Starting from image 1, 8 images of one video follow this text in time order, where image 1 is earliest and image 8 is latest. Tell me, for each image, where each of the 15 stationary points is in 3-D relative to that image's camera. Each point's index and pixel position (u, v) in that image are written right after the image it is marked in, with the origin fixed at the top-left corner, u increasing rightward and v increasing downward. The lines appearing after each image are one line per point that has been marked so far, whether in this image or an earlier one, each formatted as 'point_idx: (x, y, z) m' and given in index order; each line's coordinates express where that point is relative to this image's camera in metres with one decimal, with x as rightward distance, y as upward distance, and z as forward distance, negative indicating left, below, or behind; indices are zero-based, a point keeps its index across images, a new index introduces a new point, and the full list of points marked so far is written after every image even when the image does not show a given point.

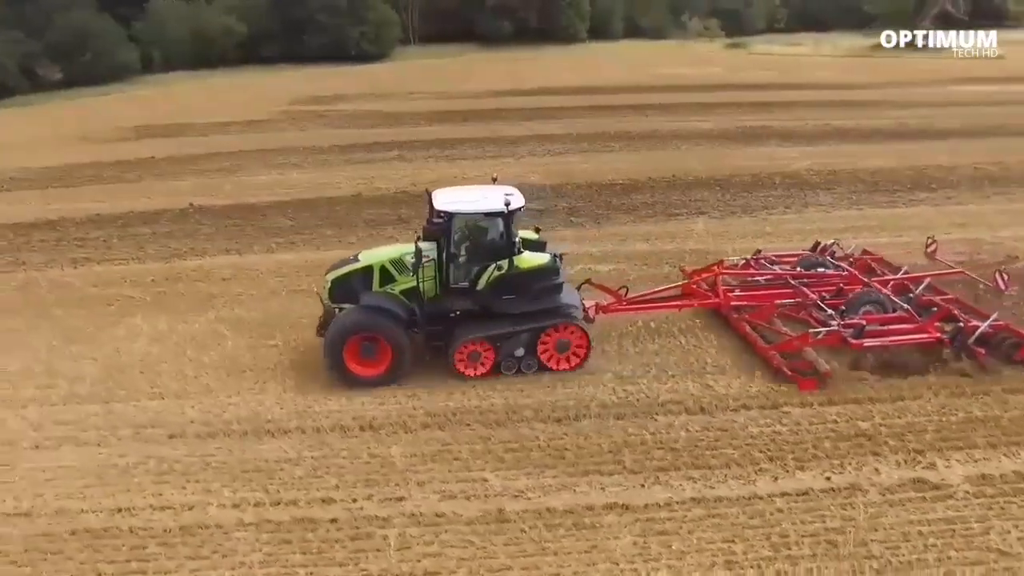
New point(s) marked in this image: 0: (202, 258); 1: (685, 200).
0: (-6.1, +0.6, +14.7) m
1: (+4.0, +2.2, +17.5) m
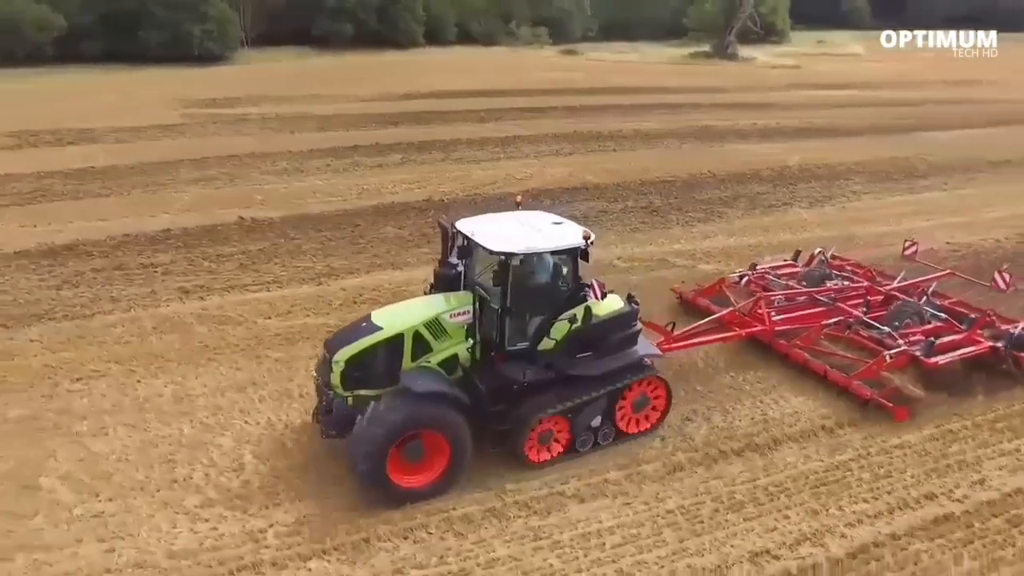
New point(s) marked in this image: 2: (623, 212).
0: (-2.4, +0.2, +12.5) m
1: (+6.0, +2.5, +18.5) m
2: (+2.4, +1.6, +16.1) m
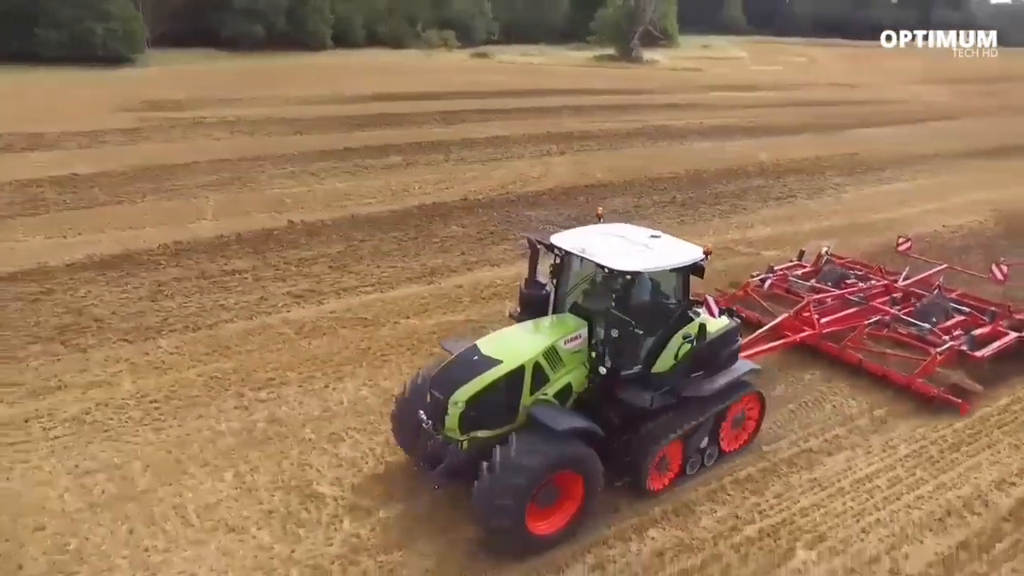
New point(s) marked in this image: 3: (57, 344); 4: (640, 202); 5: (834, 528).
0: (-0.7, +0.3, +12.6) m
1: (+6.4, +2.9, +19.9) m
2: (+3.4, +1.8, +17.0) m
3: (-6.0, -0.7, +9.4) m
4: (+3.0, +2.0, +17.3) m
5: (+3.0, -2.2, +6.5) m
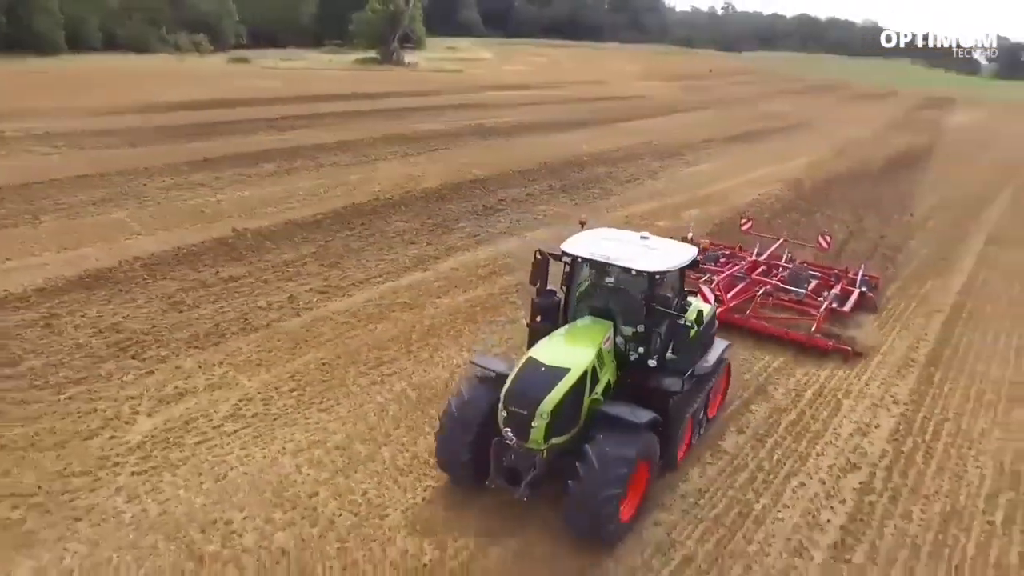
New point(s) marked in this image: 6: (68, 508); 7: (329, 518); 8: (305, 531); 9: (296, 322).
0: (-1.2, +0.6, +14.0) m
1: (+2.5, +3.8, +23.4) m
2: (+0.8, +2.5, +19.6) m
3: (-4.9, -0.9, +9.3) m
4: (+0.4, +2.6, +19.7) m
5: (+4.6, -1.3, +9.7) m
6: (-4.1, -2.0, +6.6) m
7: (-1.7, -2.2, +6.7) m
8: (-1.8, -2.2, +6.6) m
9: (-3.1, -0.5, +10.8) m
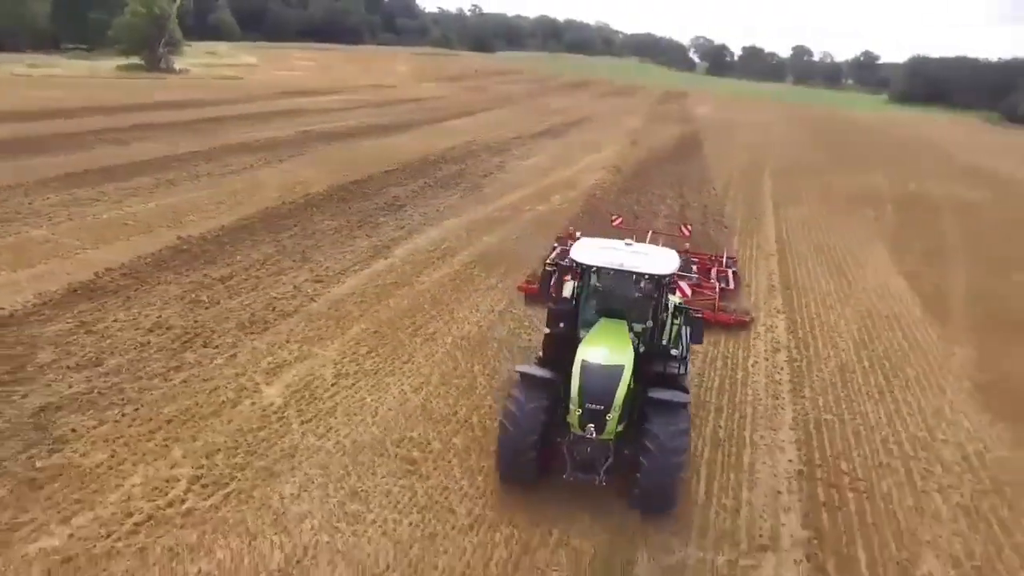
0: (-2.6, +0.9, +16.0) m
1: (-2.3, +4.3, +26.0) m
2: (-2.6, +2.9, +21.9) m
3: (-4.4, -0.9, +10.3) m
4: (-3.1, +3.0, +21.9) m
5: (+4.4, -0.3, +13.8) m
6: (-2.6, -1.8, +8.1) m
7: (-0.4, -1.7, +8.9) m
8: (-0.5, -1.8, +8.8) m
9: (-3.2, -0.3, +12.3) m
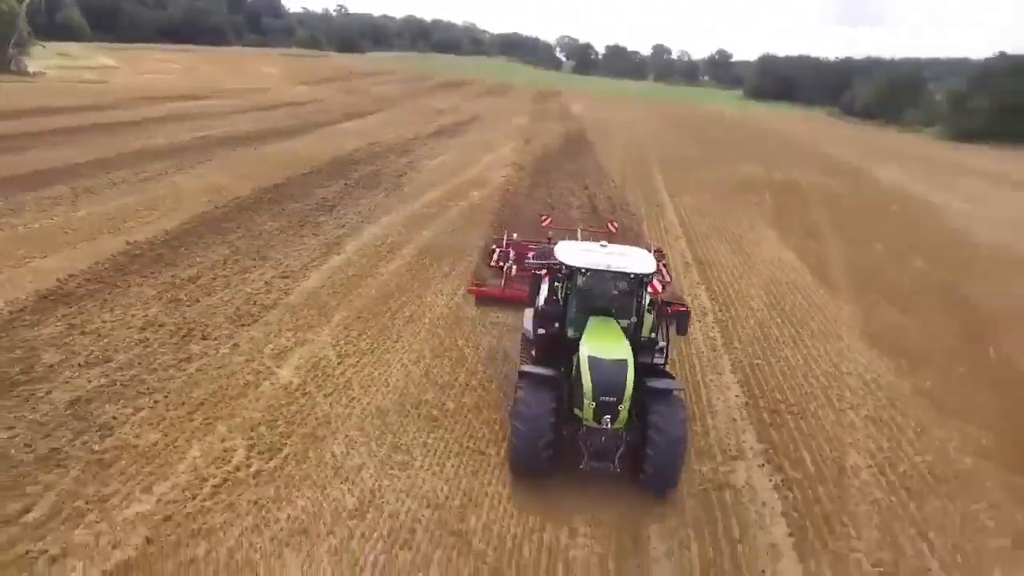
0: (-3.9, +1.1, +16.8) m
1: (-5.6, +4.4, +26.7) m
2: (-5.0, +3.0, +22.6) m
3: (-4.7, -0.8, +11.0) m
4: (-5.5, +3.0, +22.5) m
5: (+3.4, +0.3, +15.8) m
6: (-2.5, -1.7, +9.1) m
7: (-0.4, -1.4, +10.3) m
8: (-0.5, -1.5, +10.1) m
9: (-3.8, -0.2, +13.1) m
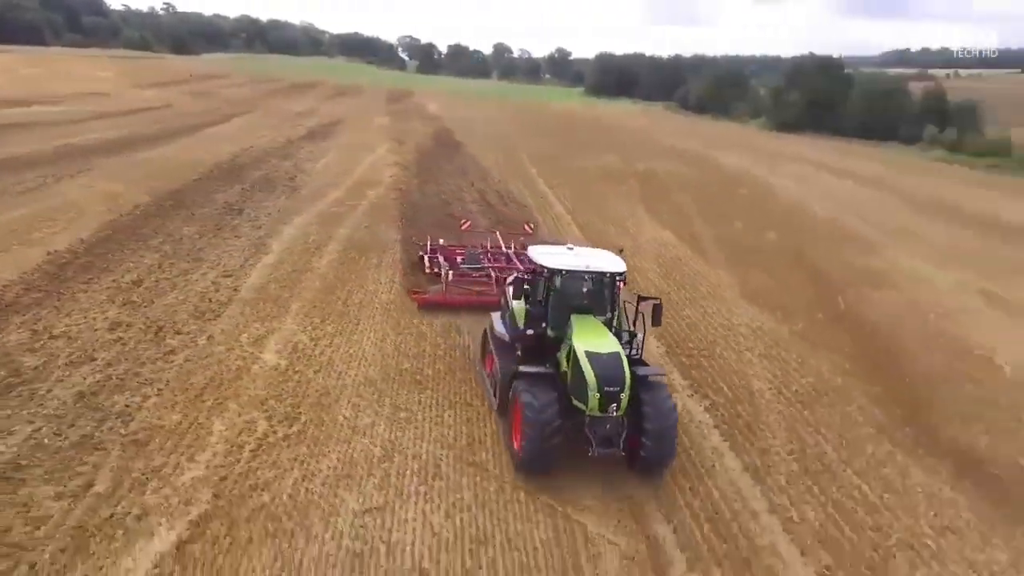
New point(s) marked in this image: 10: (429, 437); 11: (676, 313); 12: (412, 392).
0: (-5.9, +1.1, +17.4) m
1: (-9.7, +4.3, +26.8) m
2: (-8.2, +2.9, +22.9) m
3: (-5.3, -0.8, +11.5) m
4: (-8.7, +2.9, +22.7) m
5: (+1.6, +0.8, +17.9) m
6: (-2.8, -1.5, +10.1) m
7: (-1.0, -1.1, +11.7) m
8: (-1.0, -1.2, +11.5) m
9: (-4.9, -0.1, +13.8) m
10: (-1.1, -1.9, +9.2) m
11: (+3.3, -0.5, +14.6) m
12: (-1.4, -1.5, +10.4) m
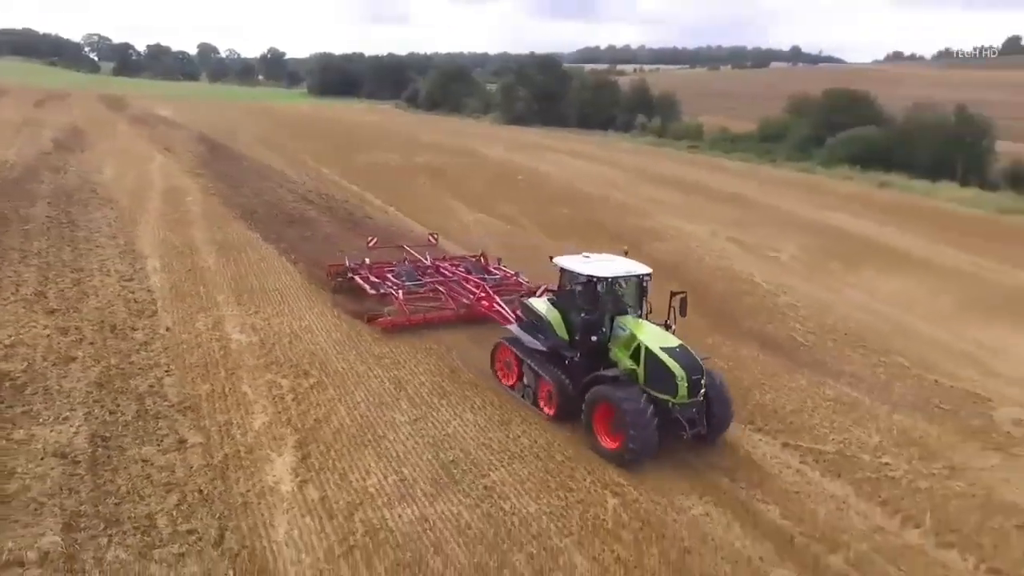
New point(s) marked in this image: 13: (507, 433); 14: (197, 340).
0: (-9.1, +1.0, +17.6) m
1: (-16.3, +3.5, +25.0) m
2: (-13.4, +2.4, +21.8) m
3: (-6.4, -0.7, +12.3) m
4: (-13.8, +2.4, +21.5) m
5: (-2.3, +1.5, +20.6) m
6: (-3.4, -1.1, +11.8) m
7: (-2.4, -0.6, +13.9) m
8: (-2.3, -0.7, +13.7) m
9: (-6.9, -0.1, +14.5) m
10: (-1.5, -1.4, +11.6) m
11: (+0.6, +0.4, +18.1) m
12: (-2.3, -1.0, +12.5) m
13: (-0.1, -2.0, +9.8) m
14: (-5.3, -0.9, +12.0) m
